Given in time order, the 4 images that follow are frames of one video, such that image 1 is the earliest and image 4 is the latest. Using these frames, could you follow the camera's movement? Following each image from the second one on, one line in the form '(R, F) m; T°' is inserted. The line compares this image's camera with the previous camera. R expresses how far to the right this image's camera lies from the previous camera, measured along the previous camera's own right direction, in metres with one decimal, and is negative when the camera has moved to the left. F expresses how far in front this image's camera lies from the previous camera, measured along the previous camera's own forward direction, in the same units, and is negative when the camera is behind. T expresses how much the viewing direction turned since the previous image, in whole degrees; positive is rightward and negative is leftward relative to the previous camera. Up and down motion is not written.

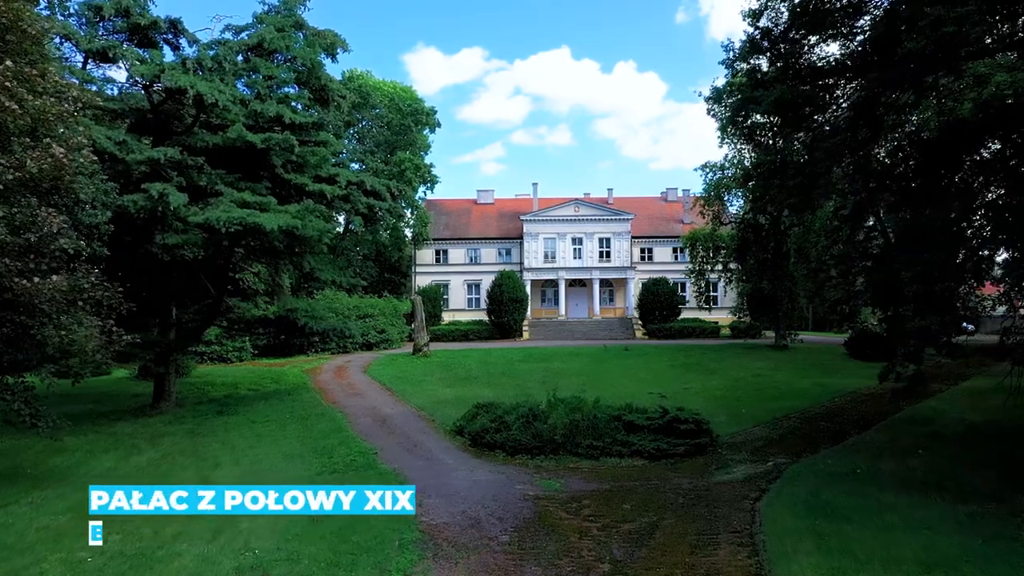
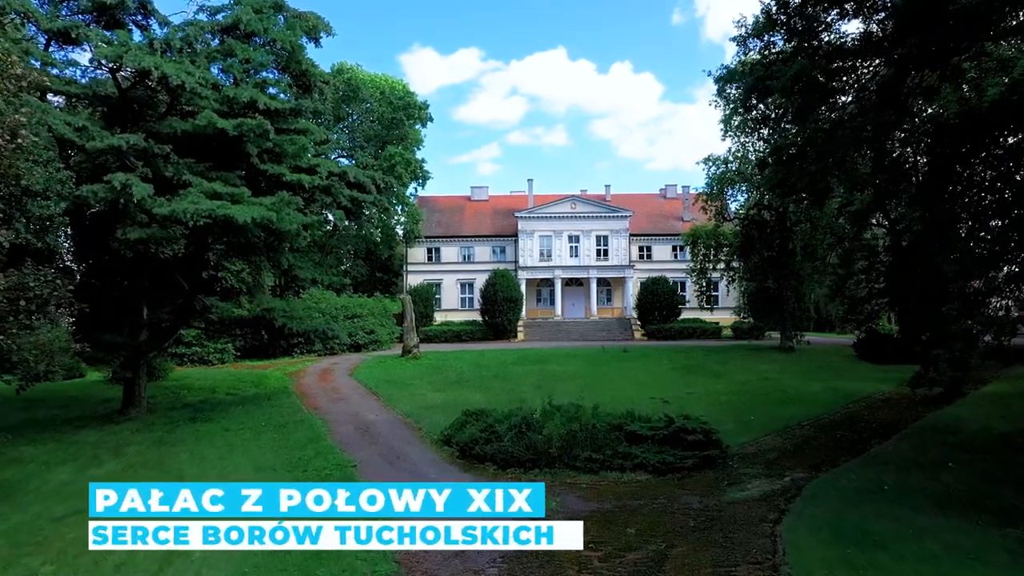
(+0.1, +0.9) m; 0°
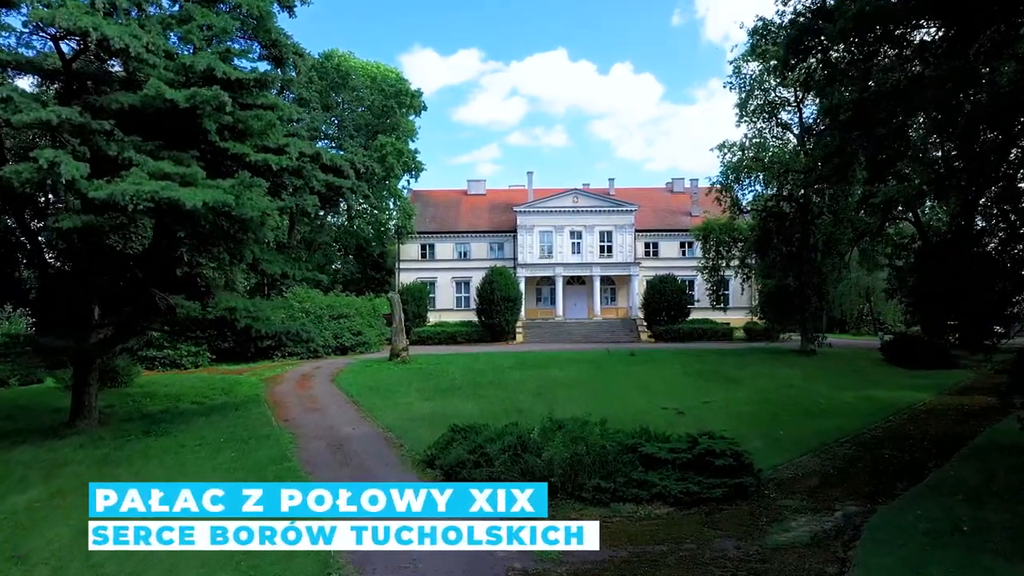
(+0.1, +1.6) m; 0°
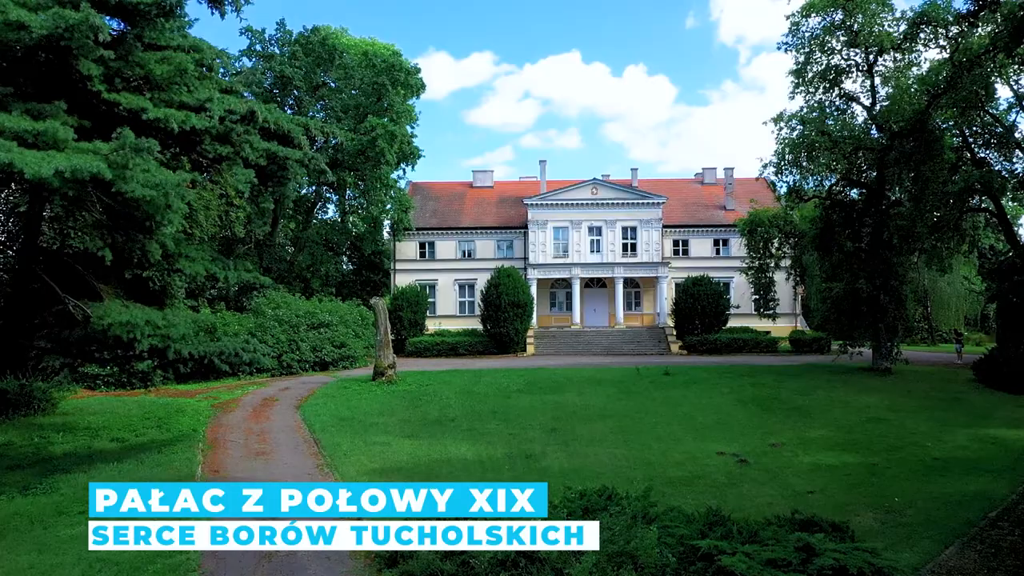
(+0.1, +3.2) m; -1°
